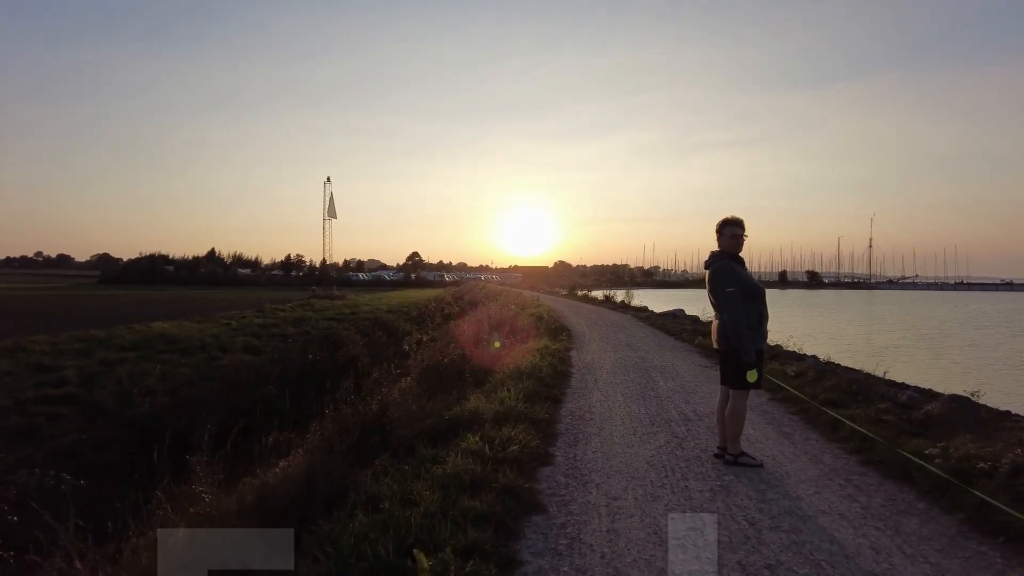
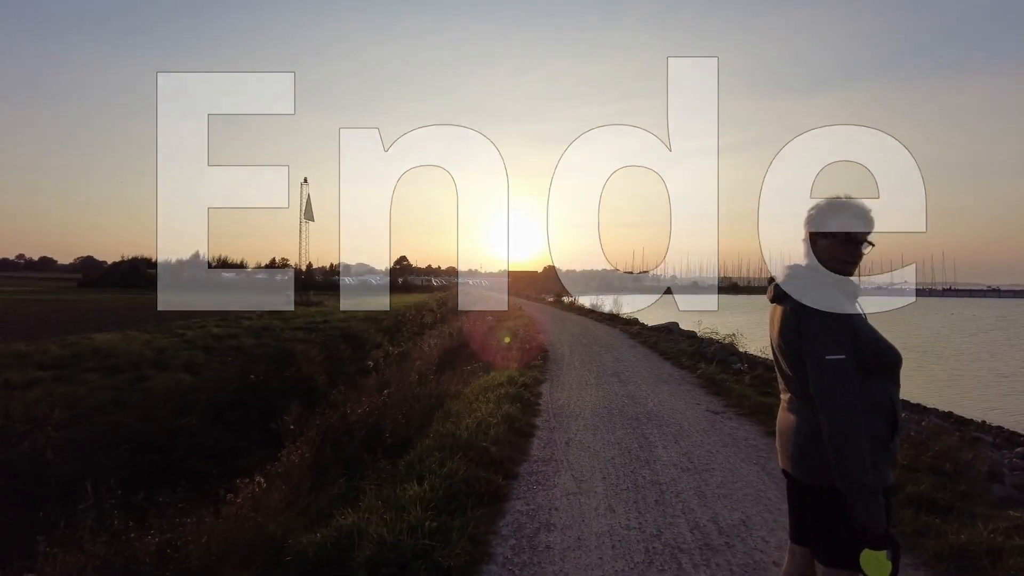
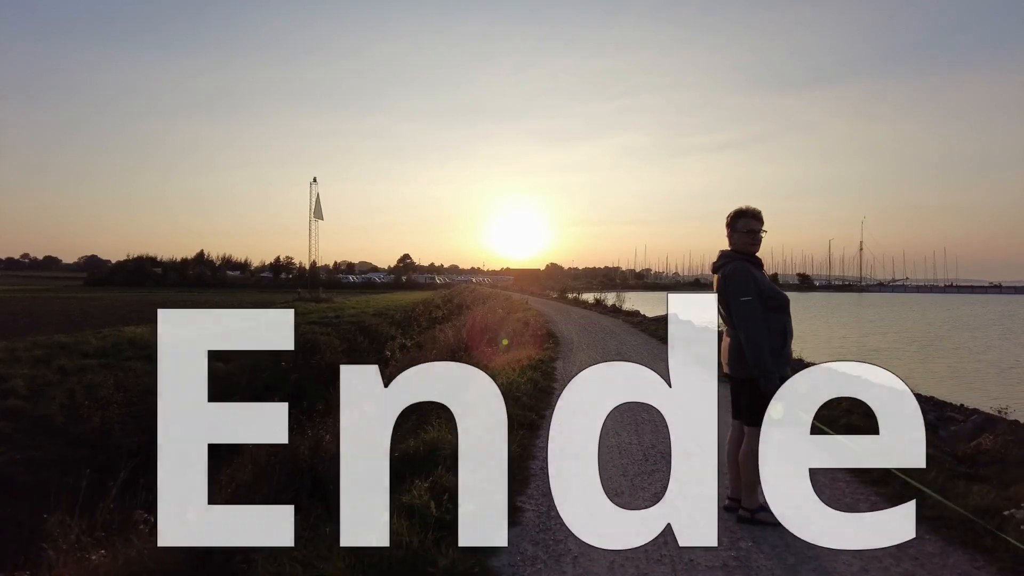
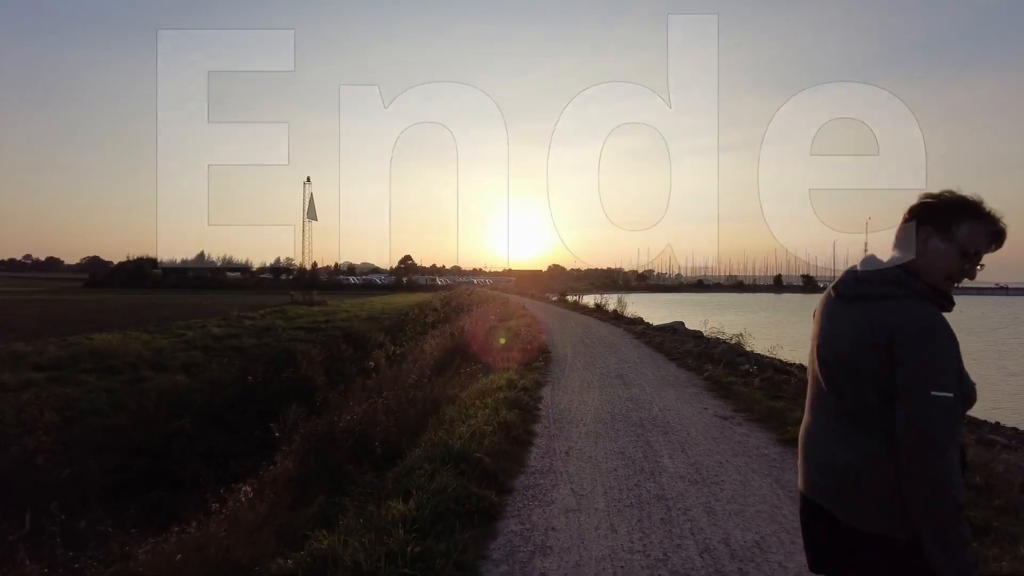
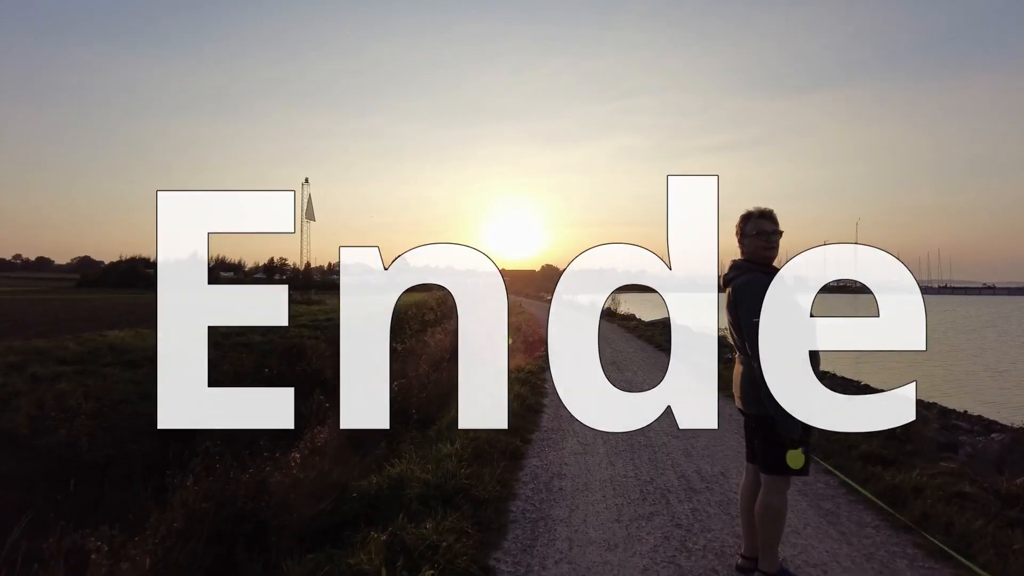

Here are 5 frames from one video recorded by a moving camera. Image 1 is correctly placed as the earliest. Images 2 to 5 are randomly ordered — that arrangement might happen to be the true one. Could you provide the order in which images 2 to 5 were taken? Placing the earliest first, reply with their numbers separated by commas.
3, 5, 2, 4
